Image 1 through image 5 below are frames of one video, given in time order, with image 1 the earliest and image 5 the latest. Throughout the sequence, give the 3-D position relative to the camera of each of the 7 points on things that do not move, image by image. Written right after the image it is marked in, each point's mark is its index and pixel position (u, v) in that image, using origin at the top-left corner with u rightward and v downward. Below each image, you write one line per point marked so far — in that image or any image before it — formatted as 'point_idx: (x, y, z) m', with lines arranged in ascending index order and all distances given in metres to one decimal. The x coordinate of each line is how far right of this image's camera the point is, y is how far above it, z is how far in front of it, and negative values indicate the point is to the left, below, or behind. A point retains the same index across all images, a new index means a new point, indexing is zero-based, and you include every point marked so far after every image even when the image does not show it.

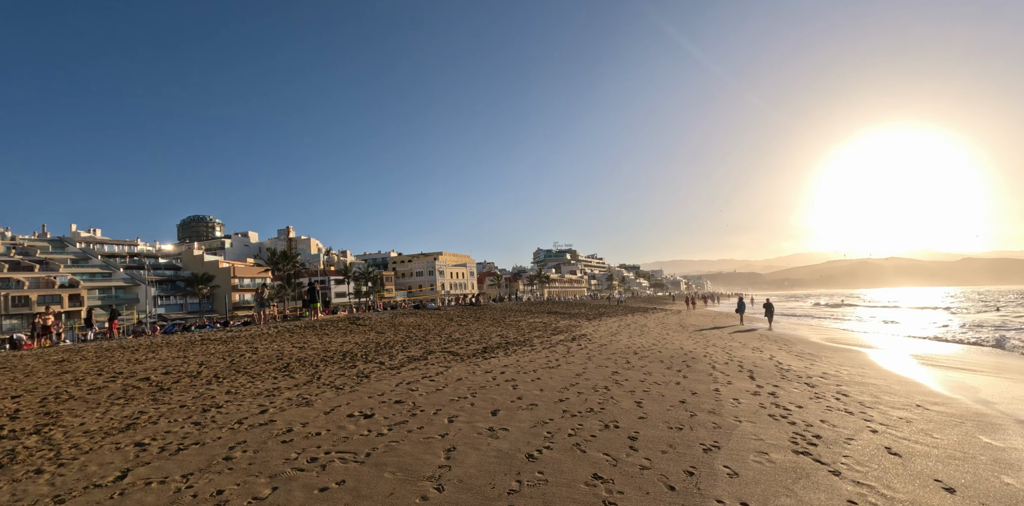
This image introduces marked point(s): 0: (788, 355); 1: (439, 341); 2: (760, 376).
0: (+11.5, -4.3, +17.7) m
1: (-3.3, -3.9, +18.6) m
2: (+7.4, -3.7, +12.7) m
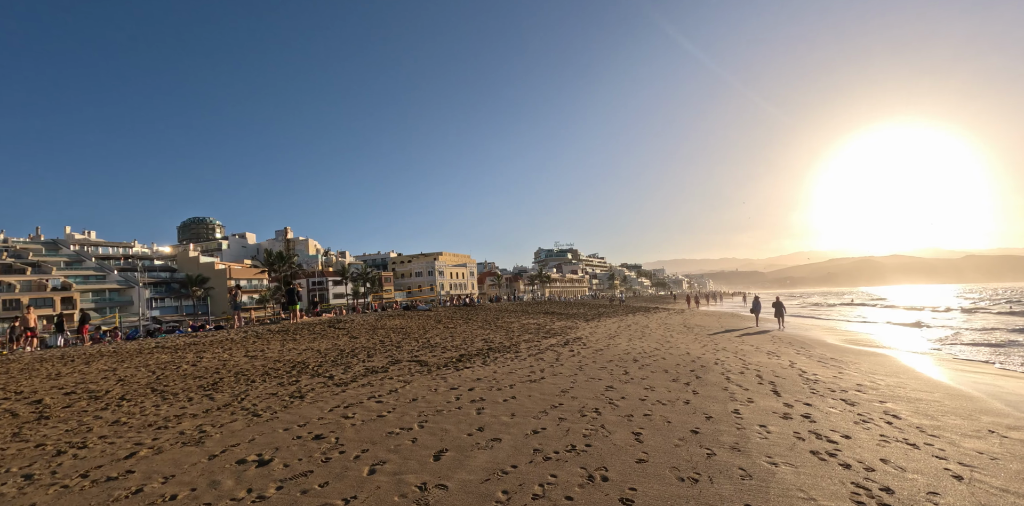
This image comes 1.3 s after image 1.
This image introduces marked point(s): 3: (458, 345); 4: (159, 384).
0: (+10.9, -3.9, +15.5) m
1: (-4.0, -3.7, +16.4) m
2: (+6.8, -3.4, +10.5) m
3: (-2.2, -3.7, +16.8) m
4: (-9.5, -3.5, +11.4) m
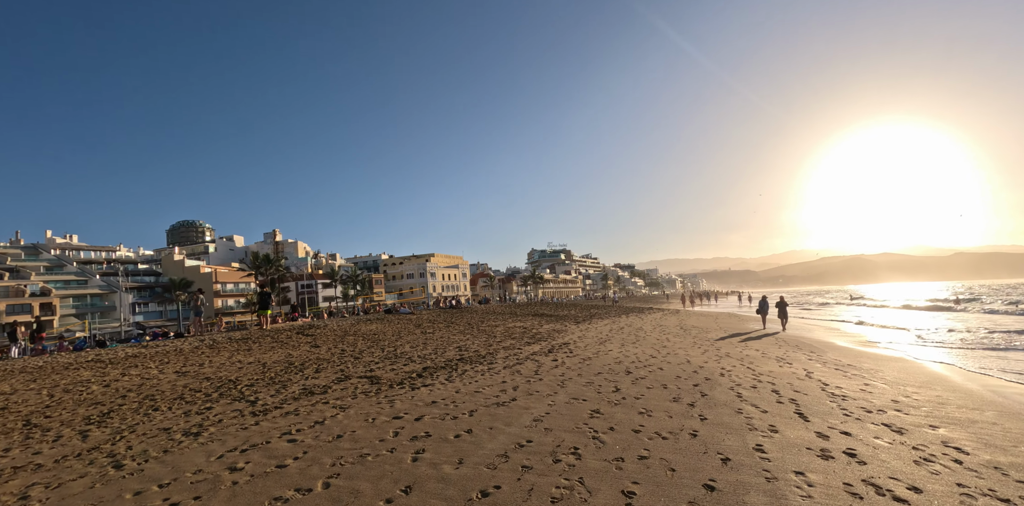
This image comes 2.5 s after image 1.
0: (+10.1, -3.7, +13.6) m
1: (-4.8, -3.6, +14.3) m
2: (+6.0, -3.2, +8.5) m
3: (-3.0, -3.6, +14.8) m
4: (-10.2, -3.5, +9.2) m
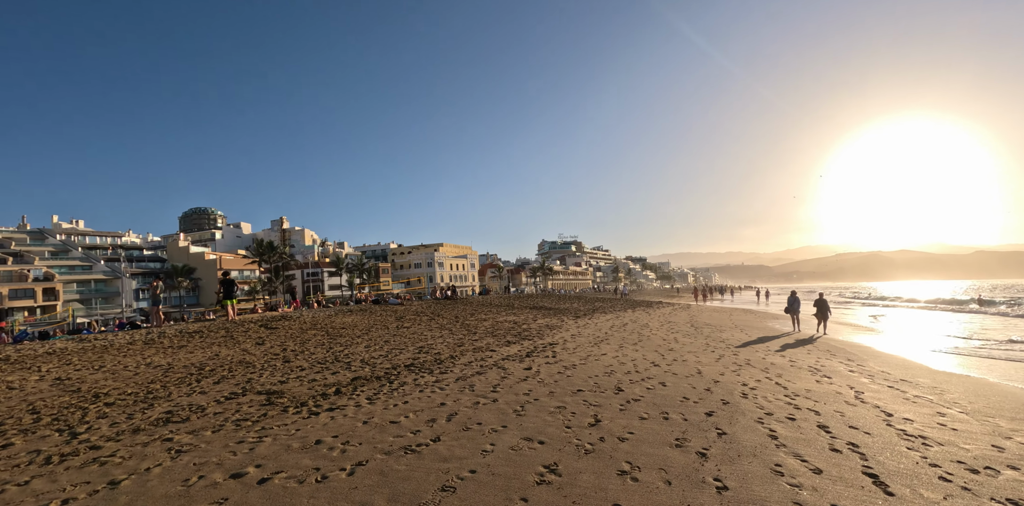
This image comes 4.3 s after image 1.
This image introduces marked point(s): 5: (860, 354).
0: (+9.1, -3.3, +10.5) m
1: (-5.7, -3.0, +11.6) m
2: (+4.9, -2.9, +5.5) m
3: (-3.9, -3.0, +12.0) m
4: (-11.3, -2.9, +6.7) m
5: (+13.0, -3.8, +15.9) m
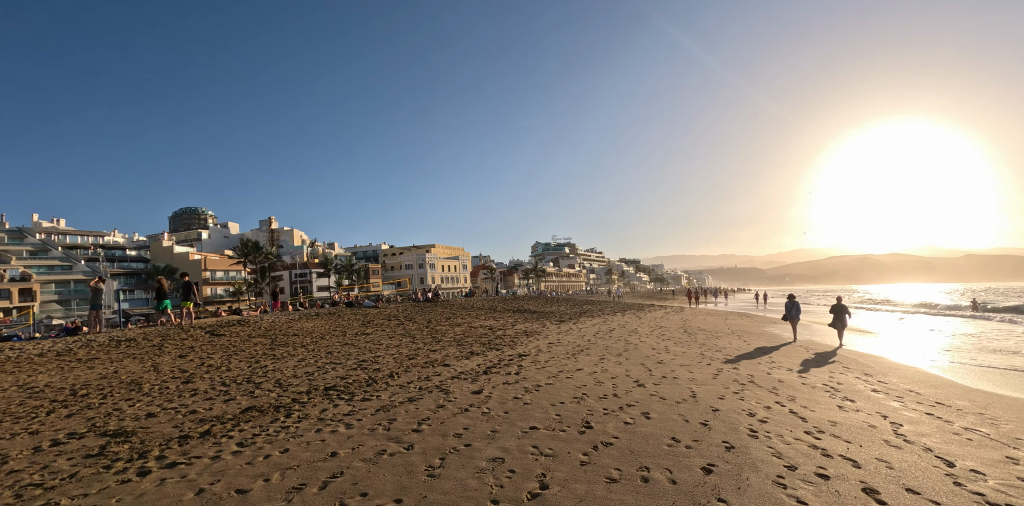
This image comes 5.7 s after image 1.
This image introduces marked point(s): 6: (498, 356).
0: (+8.0, -3.2, +8.5) m
1: (-6.8, -2.9, +9.4) m
2: (+4.0, -2.7, +3.4) m
3: (-5.0, -2.9, +9.8) m
4: (-12.3, -2.7, +4.4) m
5: (+11.9, -3.7, +13.9) m
6: (-0.4, -3.3, +13.5) m
